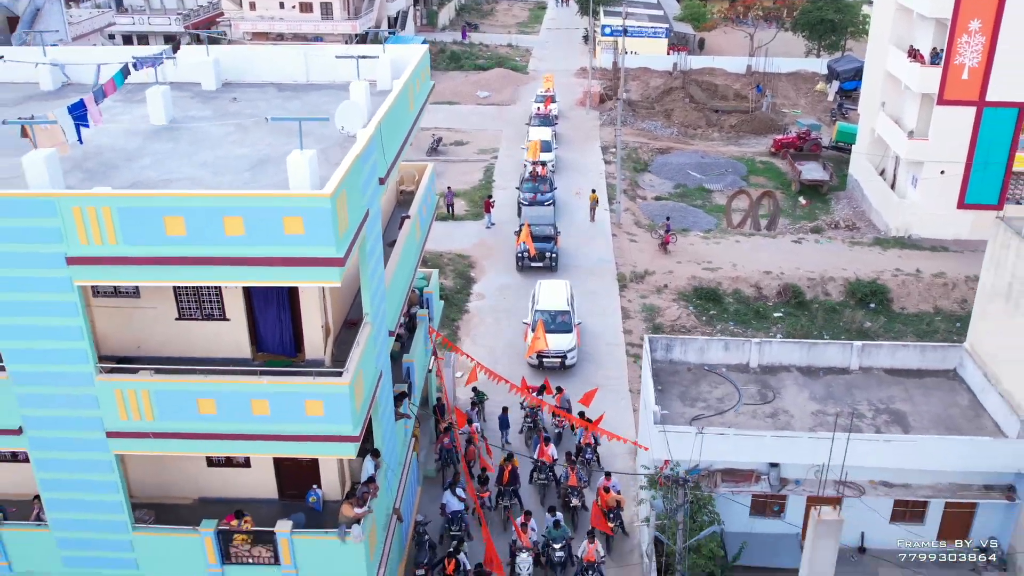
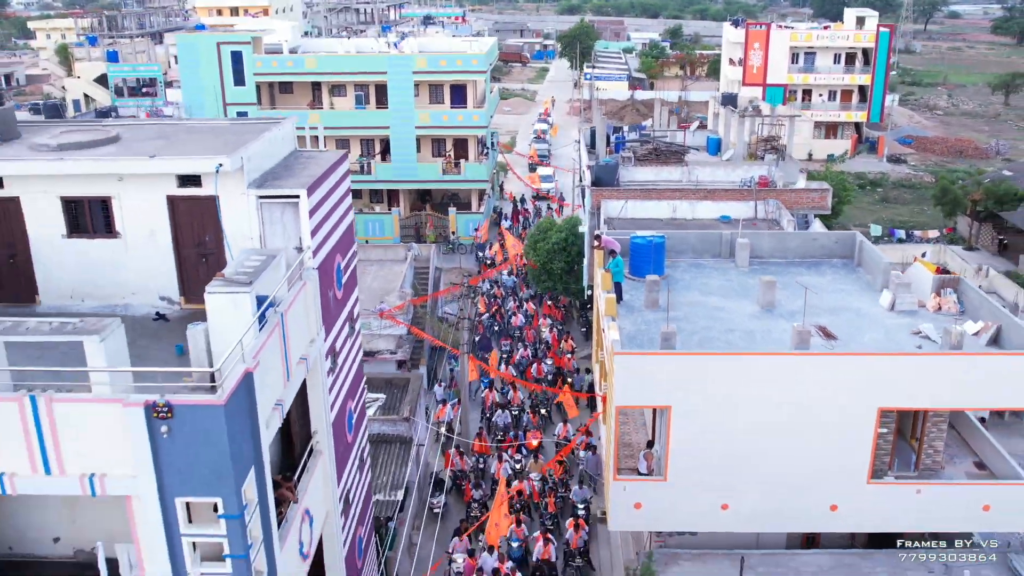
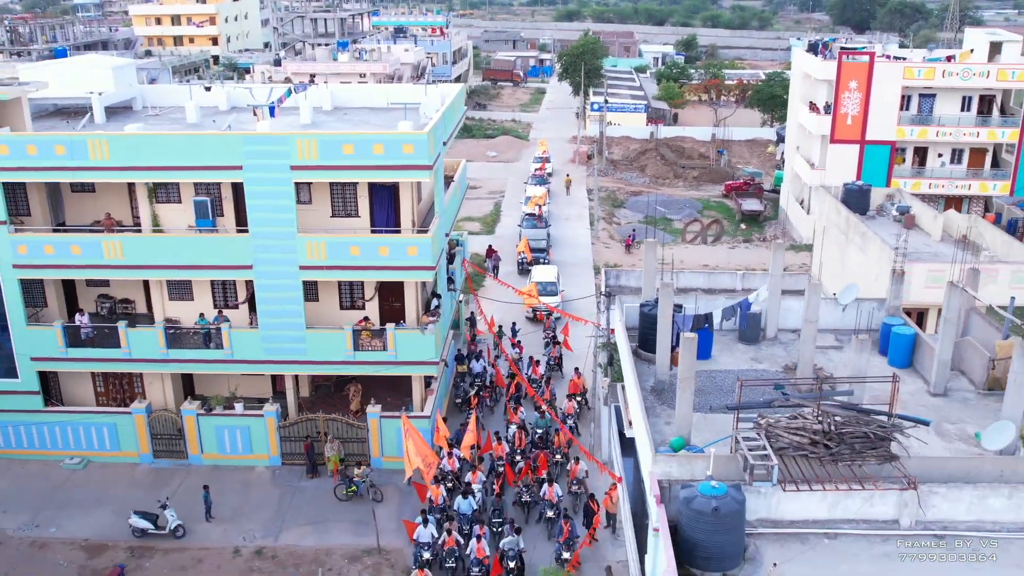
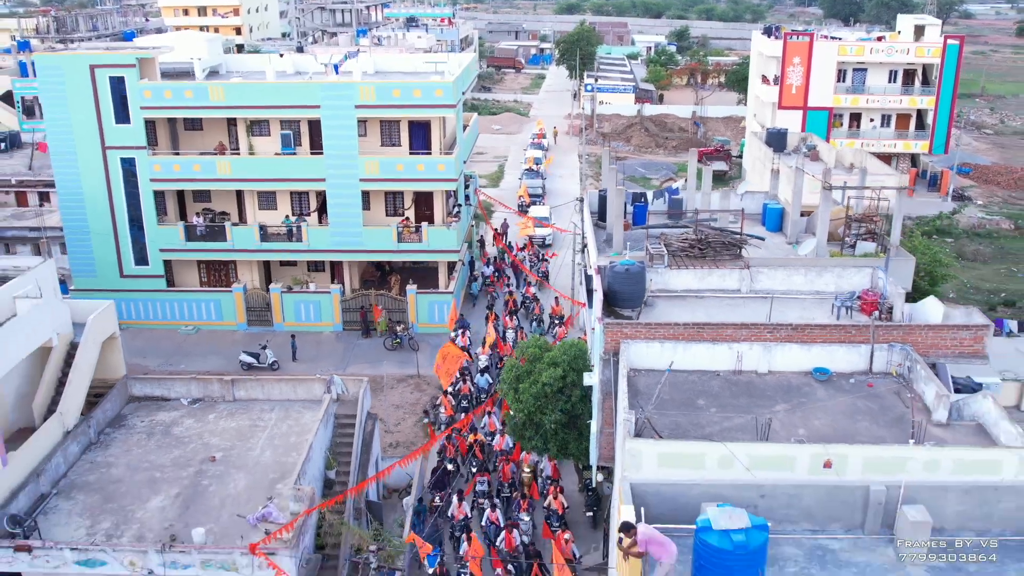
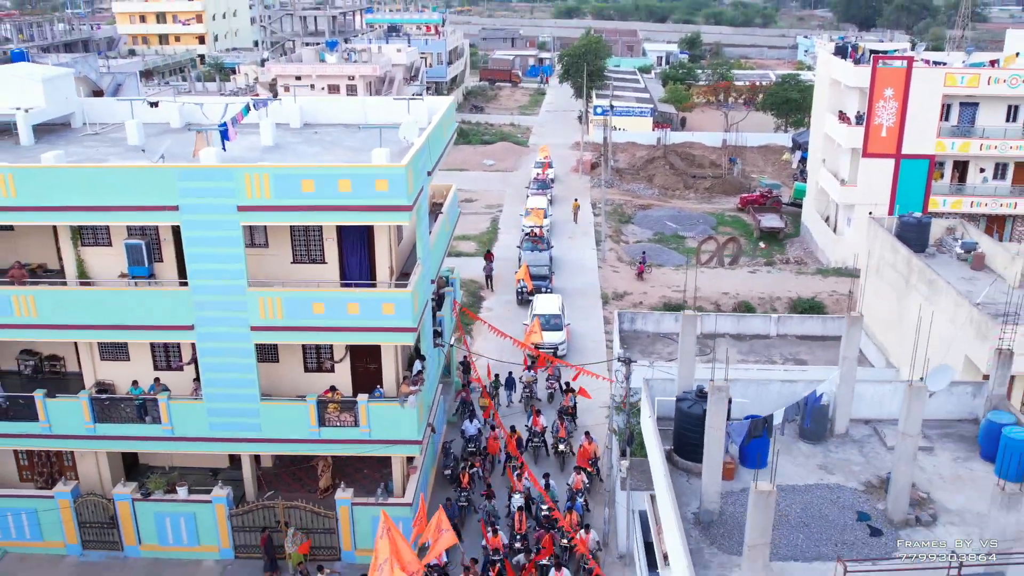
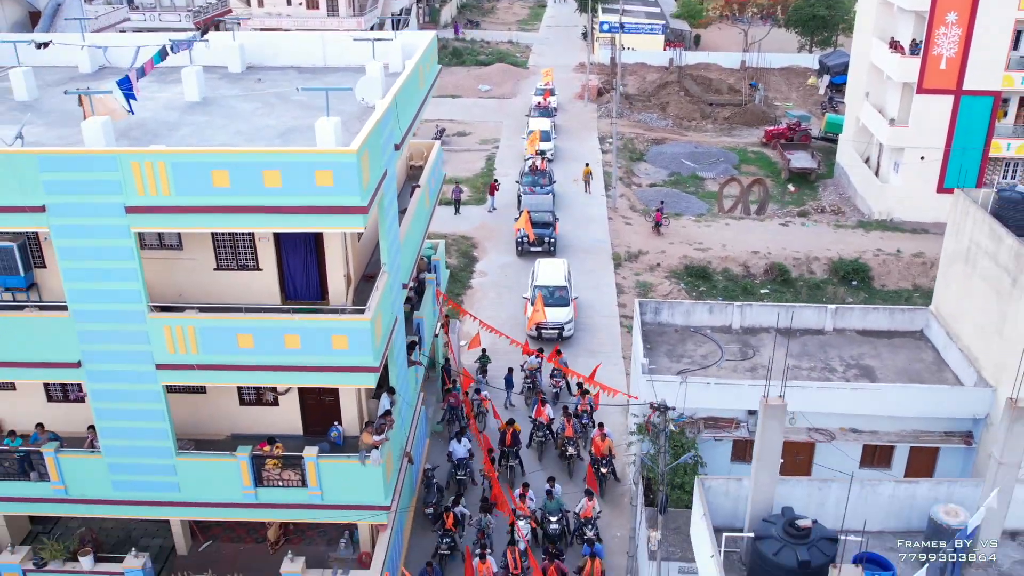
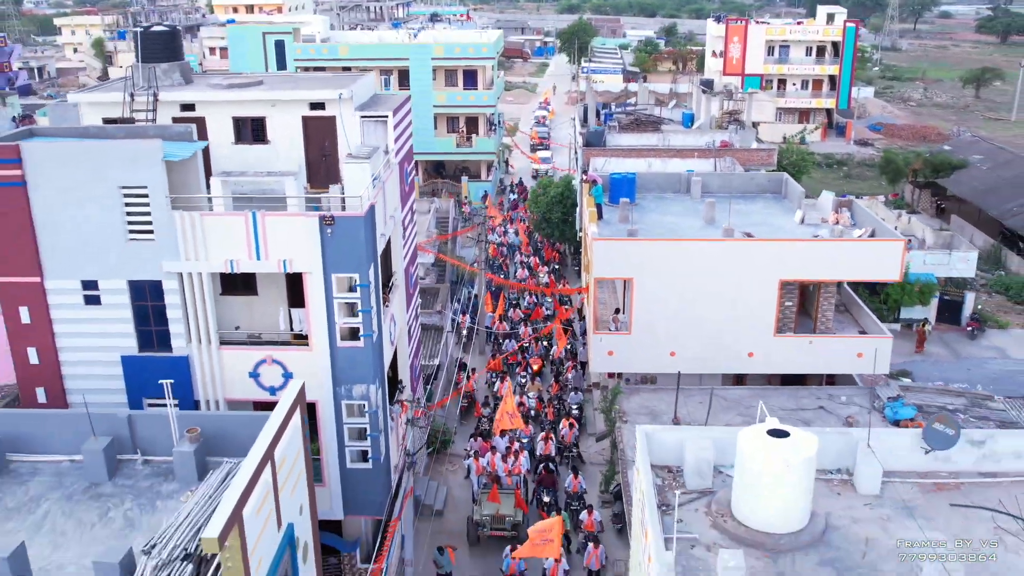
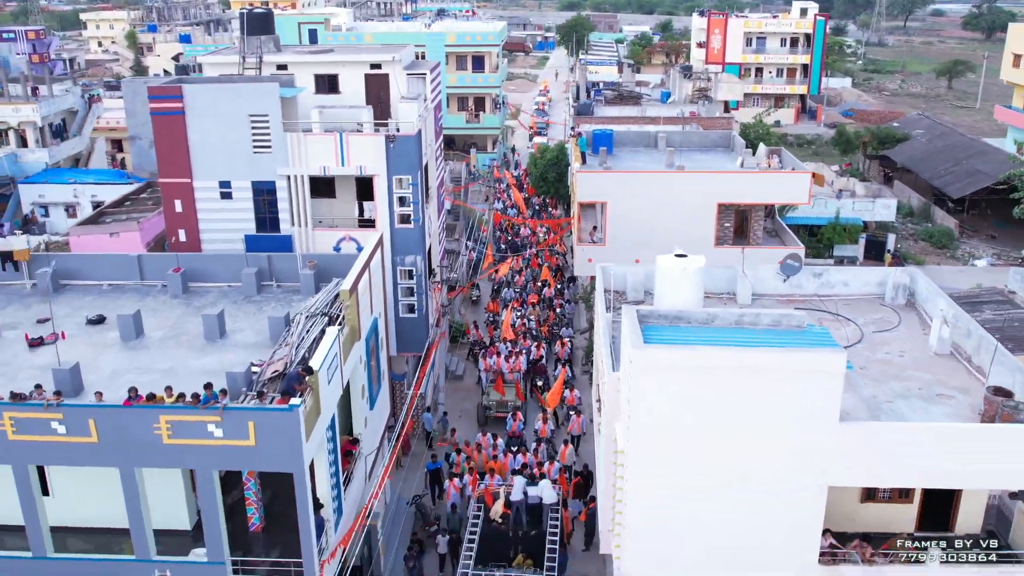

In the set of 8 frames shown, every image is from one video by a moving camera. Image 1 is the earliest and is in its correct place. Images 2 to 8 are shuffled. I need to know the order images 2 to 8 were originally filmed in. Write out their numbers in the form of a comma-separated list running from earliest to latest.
6, 5, 3, 4, 2, 7, 8
